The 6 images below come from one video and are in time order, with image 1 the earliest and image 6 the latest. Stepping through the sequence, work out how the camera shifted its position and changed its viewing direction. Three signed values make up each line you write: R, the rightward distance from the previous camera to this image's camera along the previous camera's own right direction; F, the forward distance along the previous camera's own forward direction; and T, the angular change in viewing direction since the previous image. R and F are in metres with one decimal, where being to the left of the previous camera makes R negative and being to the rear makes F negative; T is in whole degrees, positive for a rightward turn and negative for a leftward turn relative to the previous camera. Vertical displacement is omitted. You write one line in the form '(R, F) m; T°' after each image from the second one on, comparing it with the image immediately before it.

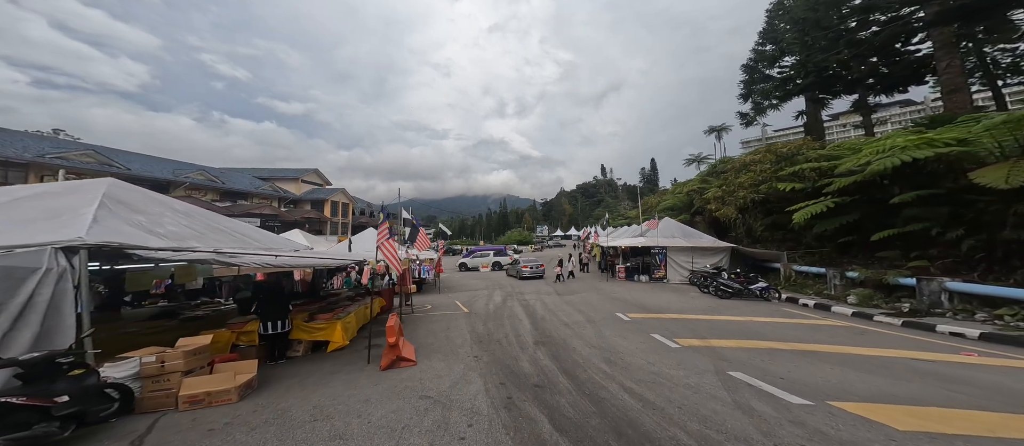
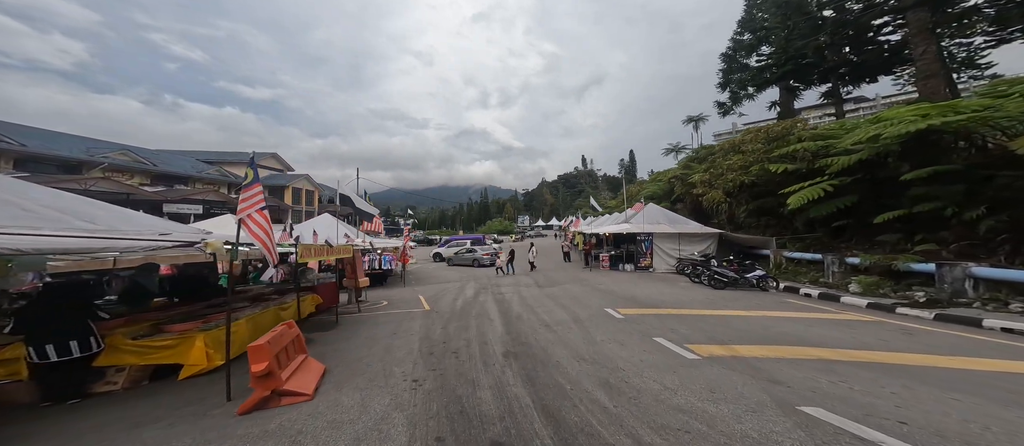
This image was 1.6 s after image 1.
(+0.3, +2.1) m; +4°
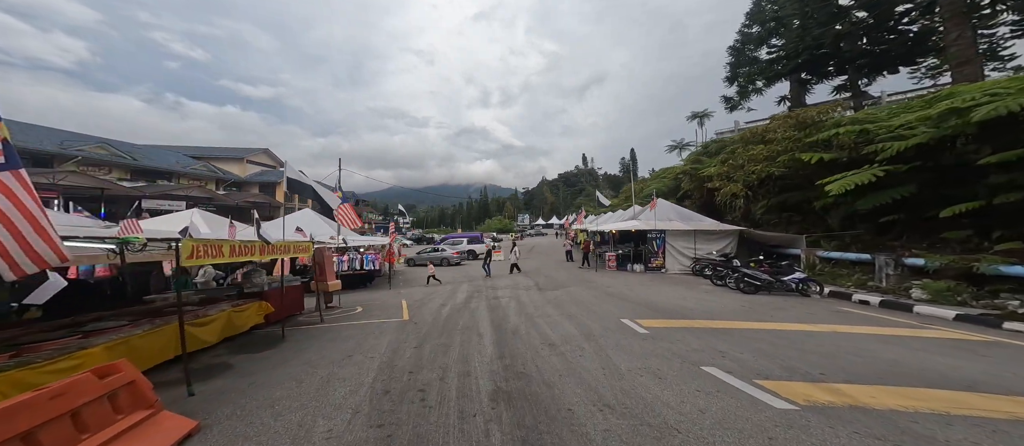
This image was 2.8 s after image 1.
(+0.1, +1.8) m; 0°
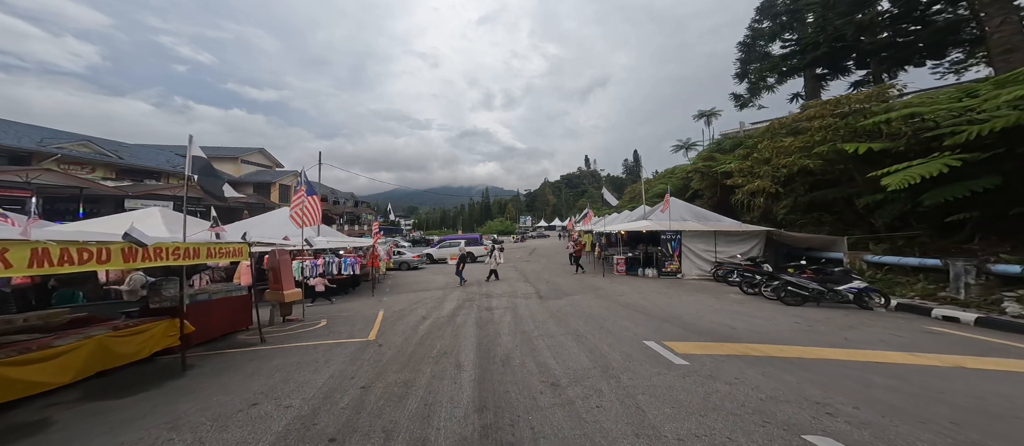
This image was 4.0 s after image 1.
(+0.2, +1.8) m; 0°
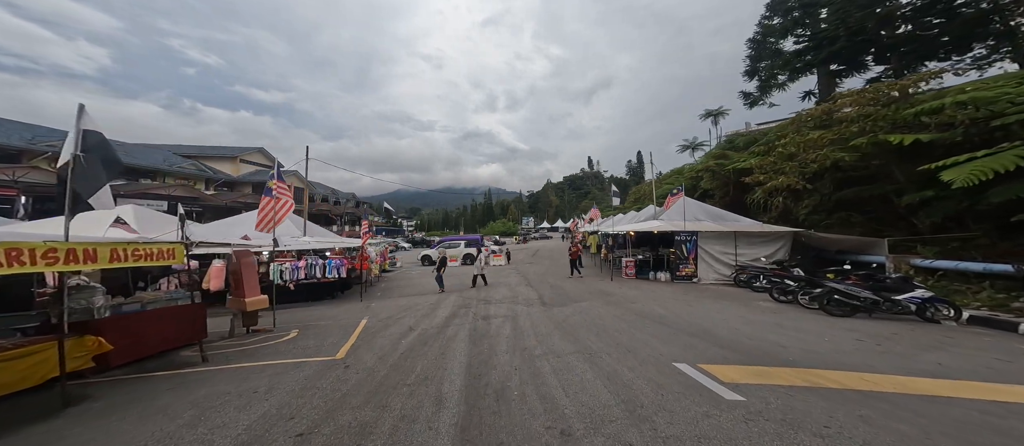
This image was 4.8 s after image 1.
(+0.1, +1.2) m; -1°
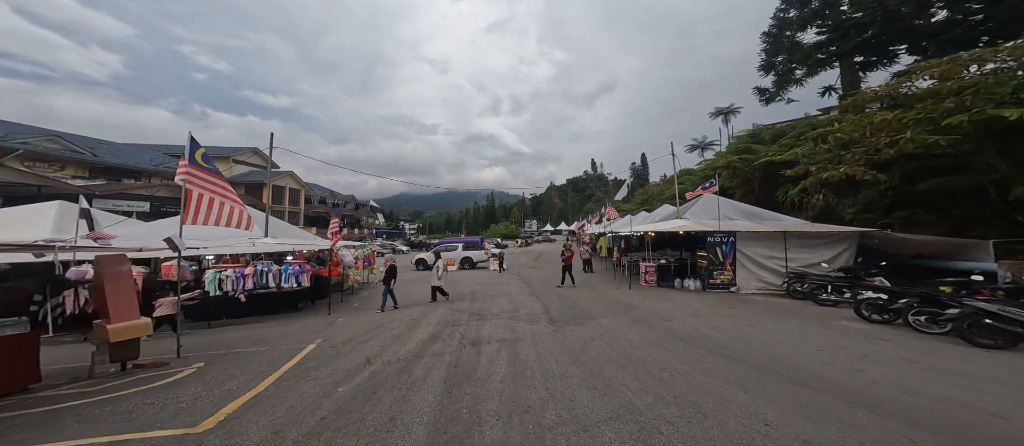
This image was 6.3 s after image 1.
(+0.1, +2.4) m; -1°
